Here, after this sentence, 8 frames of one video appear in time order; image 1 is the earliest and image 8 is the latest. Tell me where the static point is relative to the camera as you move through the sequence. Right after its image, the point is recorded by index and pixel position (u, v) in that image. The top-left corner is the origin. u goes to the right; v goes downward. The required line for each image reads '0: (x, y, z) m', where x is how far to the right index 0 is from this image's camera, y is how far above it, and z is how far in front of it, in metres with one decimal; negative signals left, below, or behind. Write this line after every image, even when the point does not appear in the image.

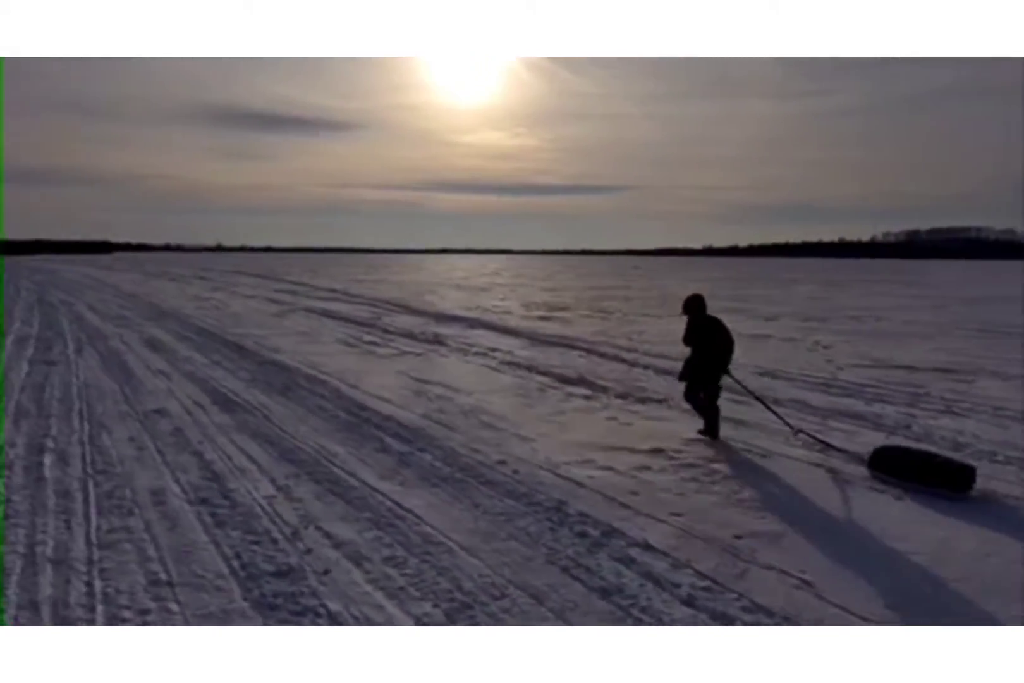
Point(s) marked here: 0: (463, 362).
0: (-0.9, -0.4, +11.1) m
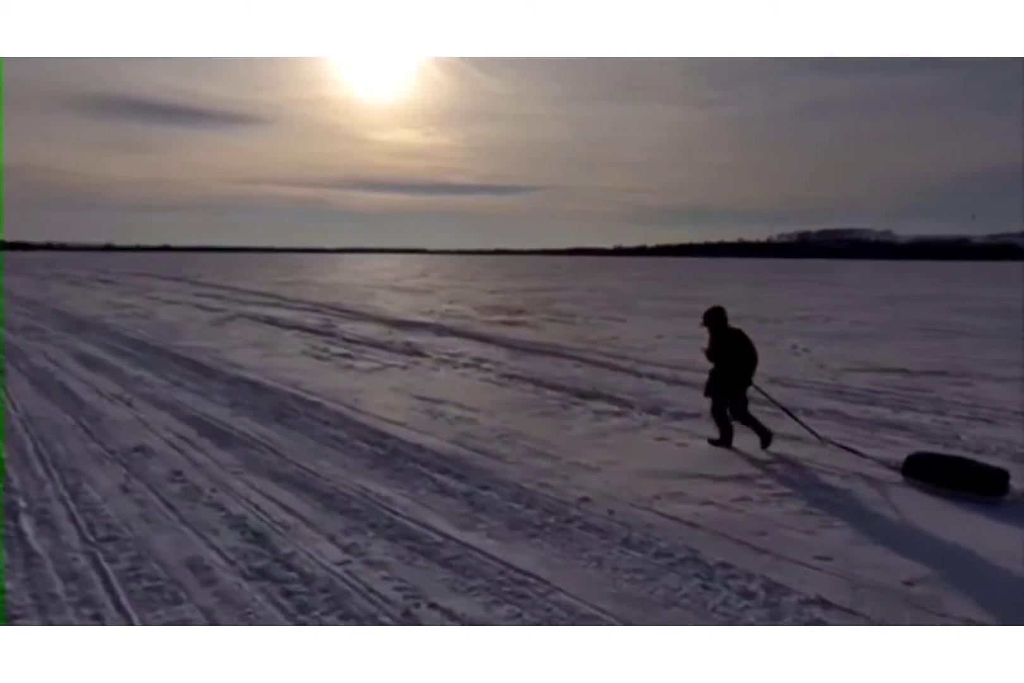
0: (-0.9, -0.5, +10.3) m
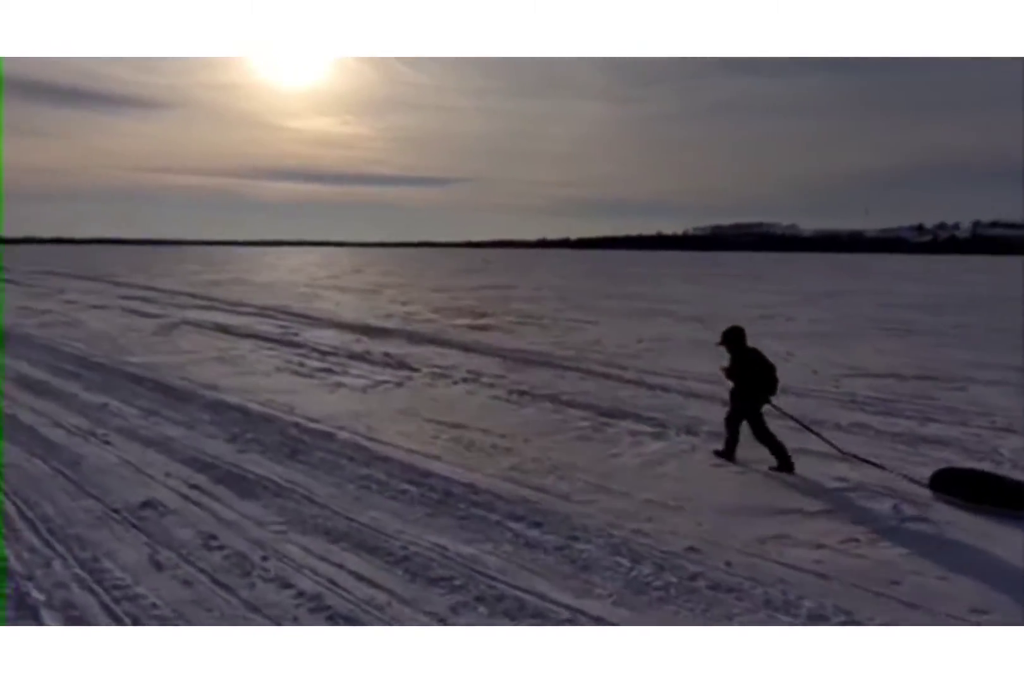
0: (-0.8, -0.8, +9.7) m
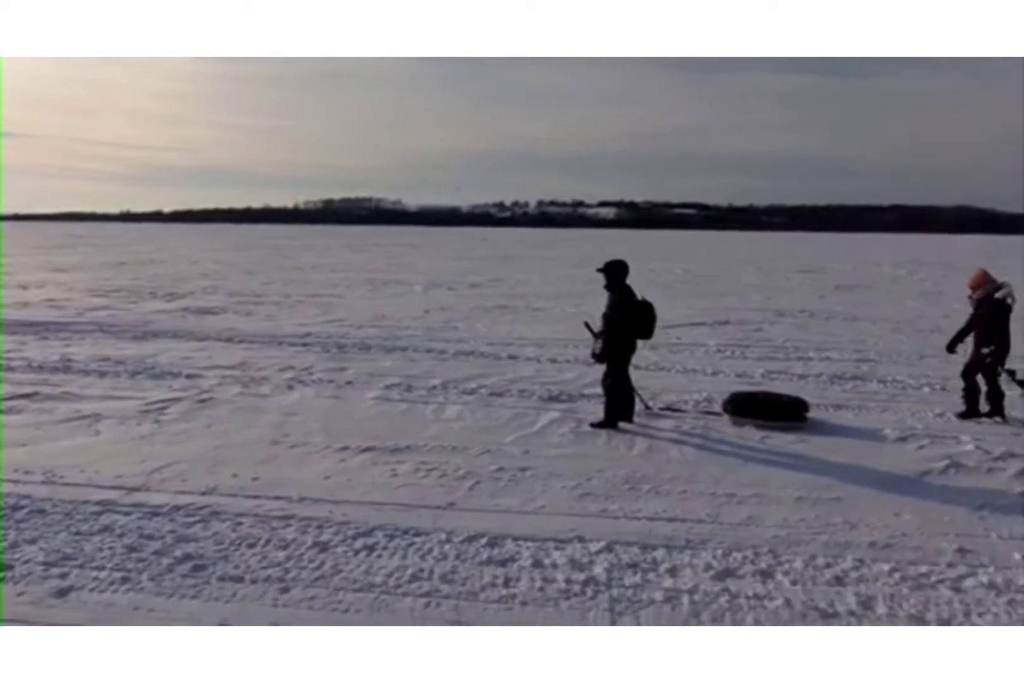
0: (-2.0, -0.6, +6.6) m
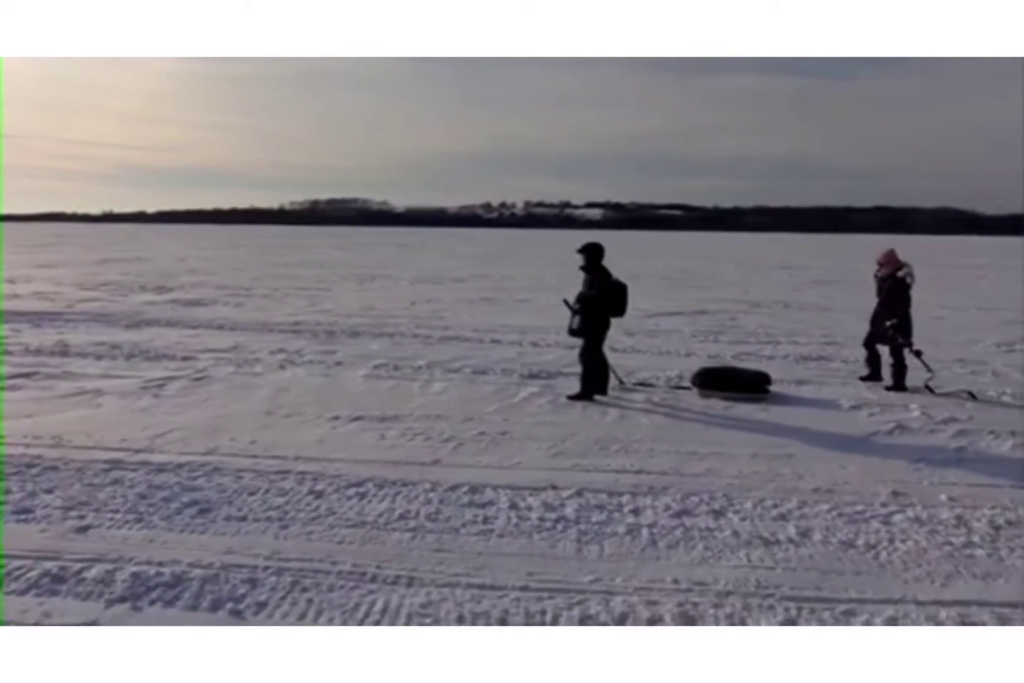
0: (-2.2, -0.4, +6.9) m
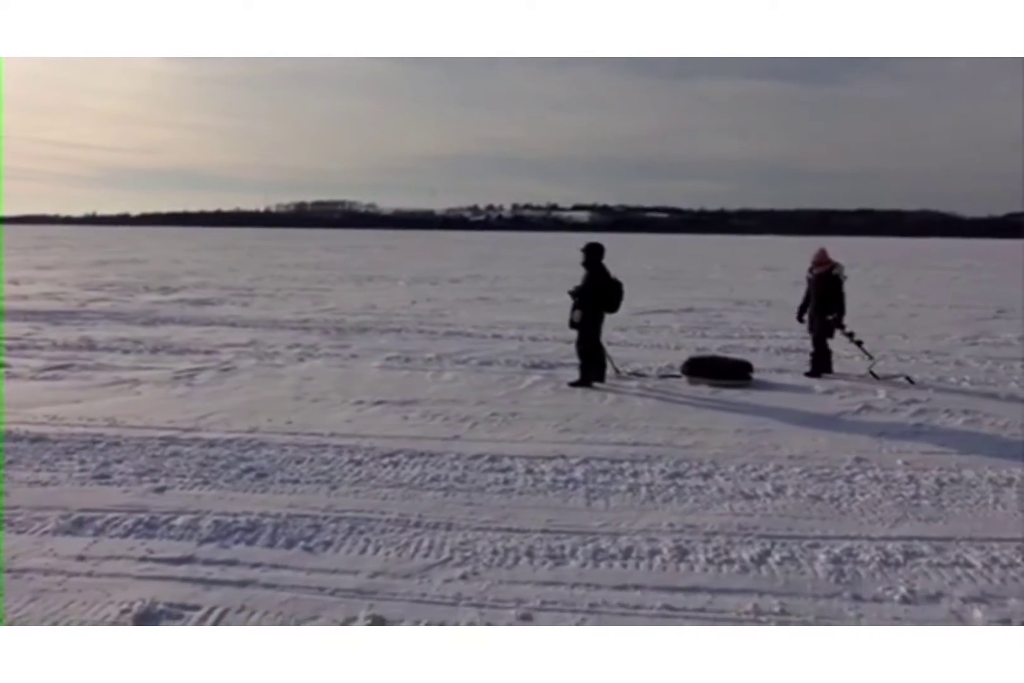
0: (-2.1, -0.3, +7.4) m
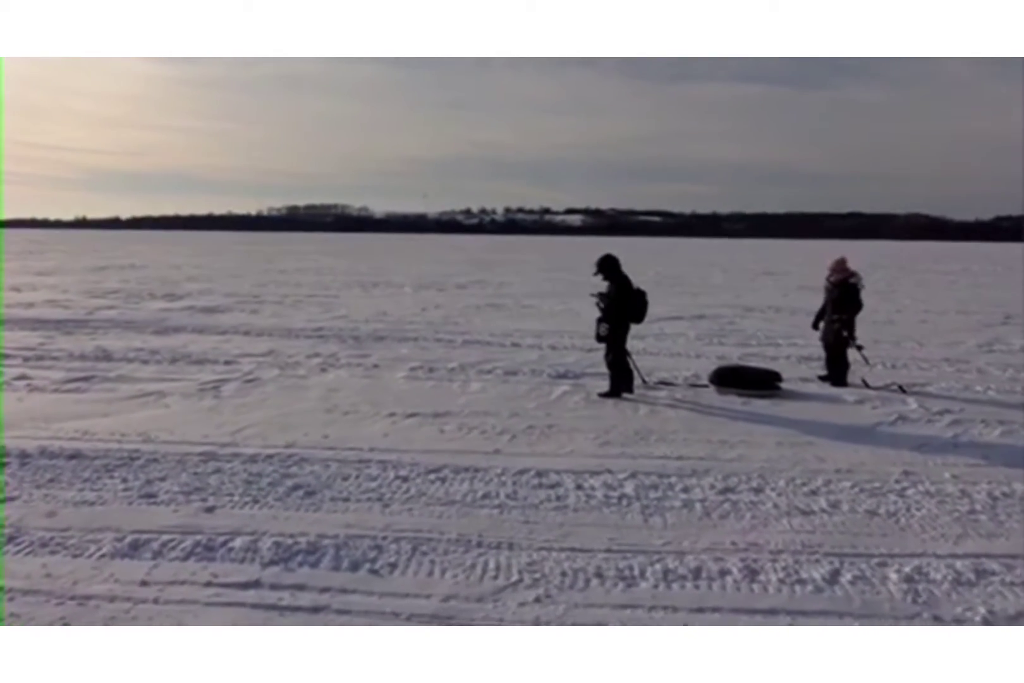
0: (-1.8, -0.4, +7.4) m
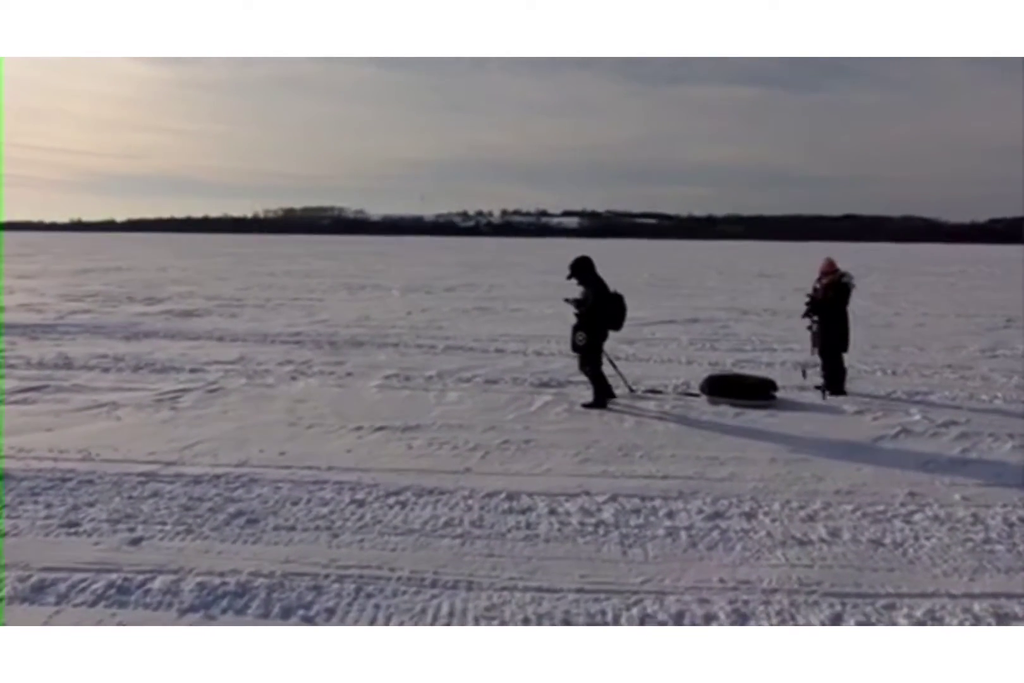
0: (-2.1, -0.5, +6.9) m
